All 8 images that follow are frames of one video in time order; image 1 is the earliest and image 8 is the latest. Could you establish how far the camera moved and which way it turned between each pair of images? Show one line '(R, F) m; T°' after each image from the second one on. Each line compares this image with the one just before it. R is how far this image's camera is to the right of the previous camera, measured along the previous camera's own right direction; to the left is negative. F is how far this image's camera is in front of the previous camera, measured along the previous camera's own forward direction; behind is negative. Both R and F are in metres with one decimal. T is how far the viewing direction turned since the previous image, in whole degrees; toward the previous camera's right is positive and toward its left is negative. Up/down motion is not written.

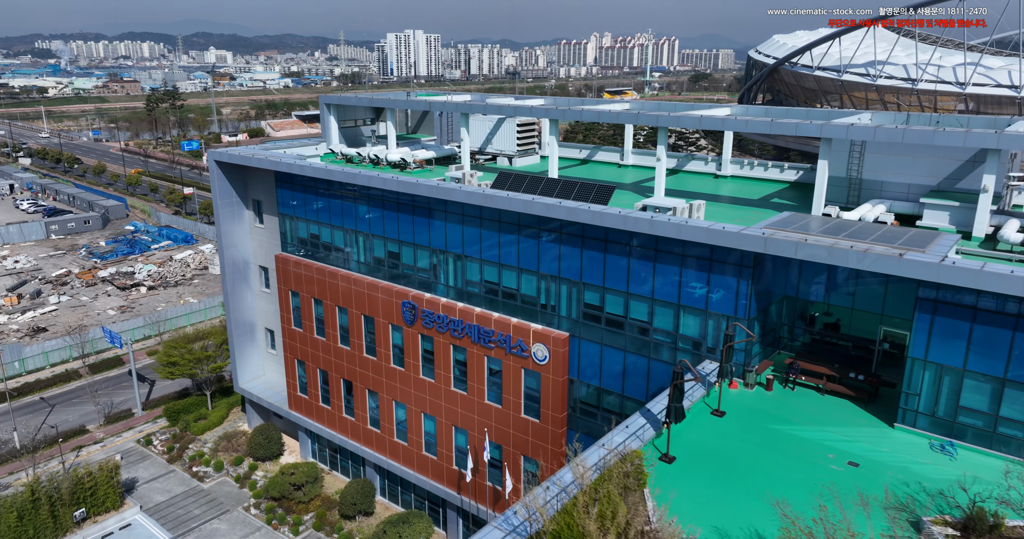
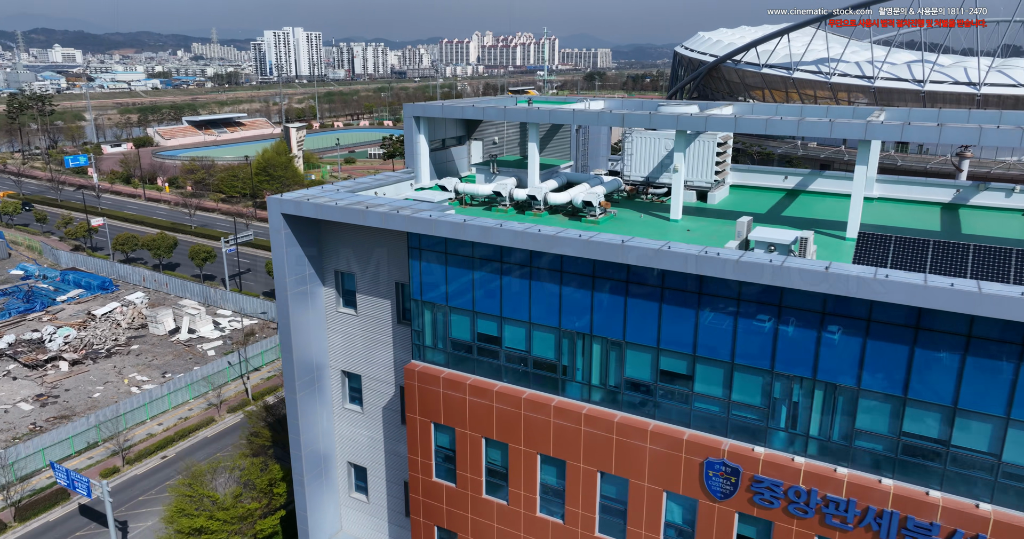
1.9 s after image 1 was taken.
(-8.9, +10.1) m; +9°
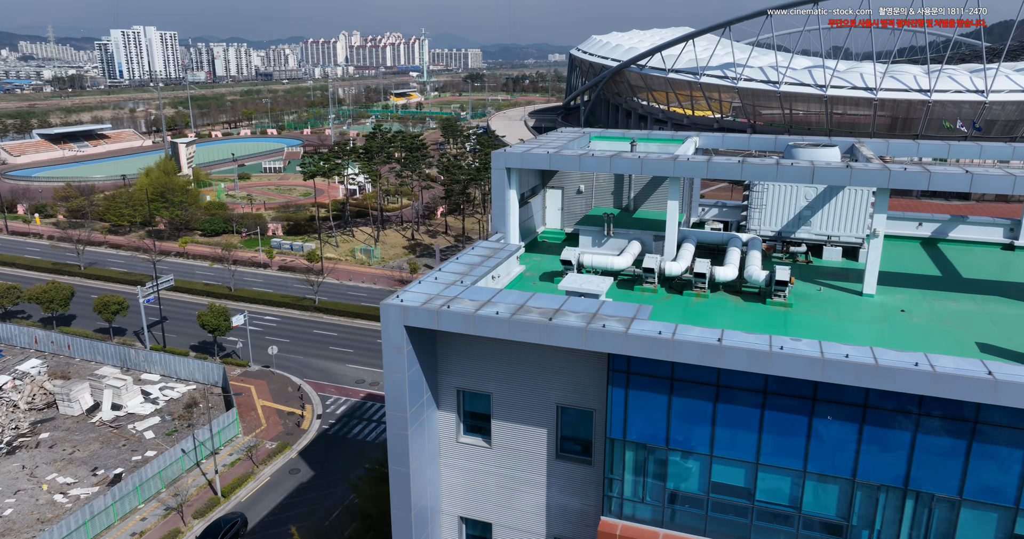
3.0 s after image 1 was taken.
(-5.7, +4.8) m; +10°
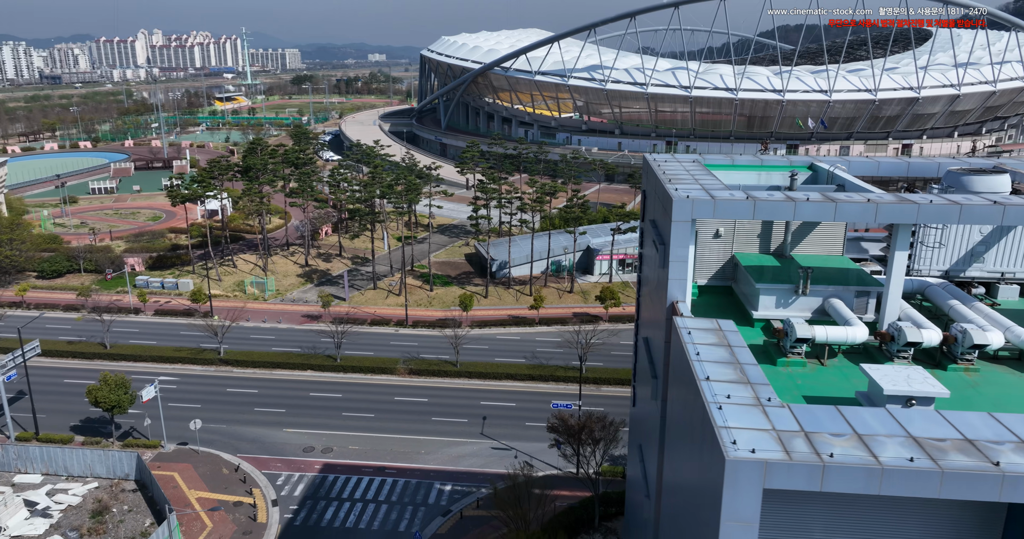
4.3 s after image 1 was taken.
(-6.2, +4.9) m; +13°
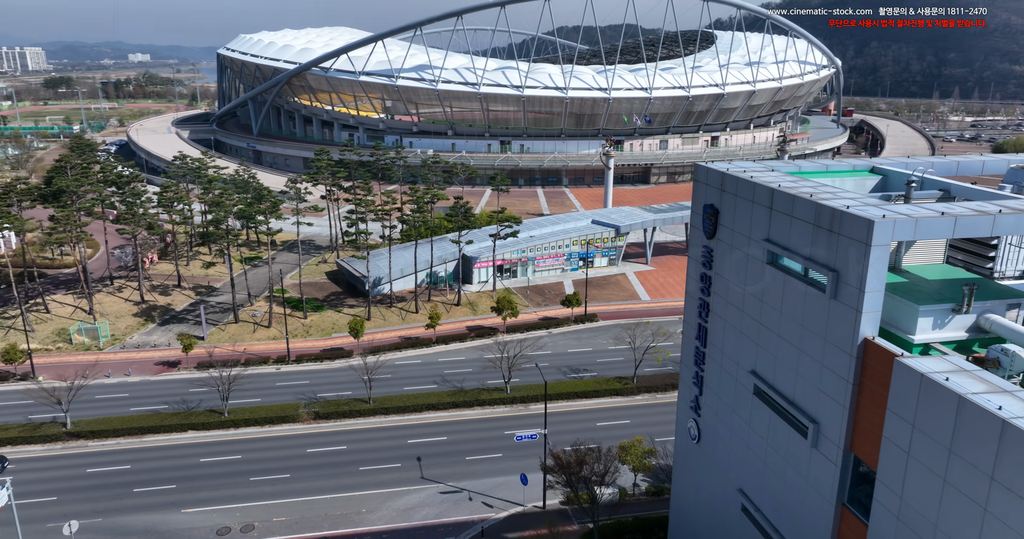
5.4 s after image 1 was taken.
(-5.4, +3.7) m; +16°
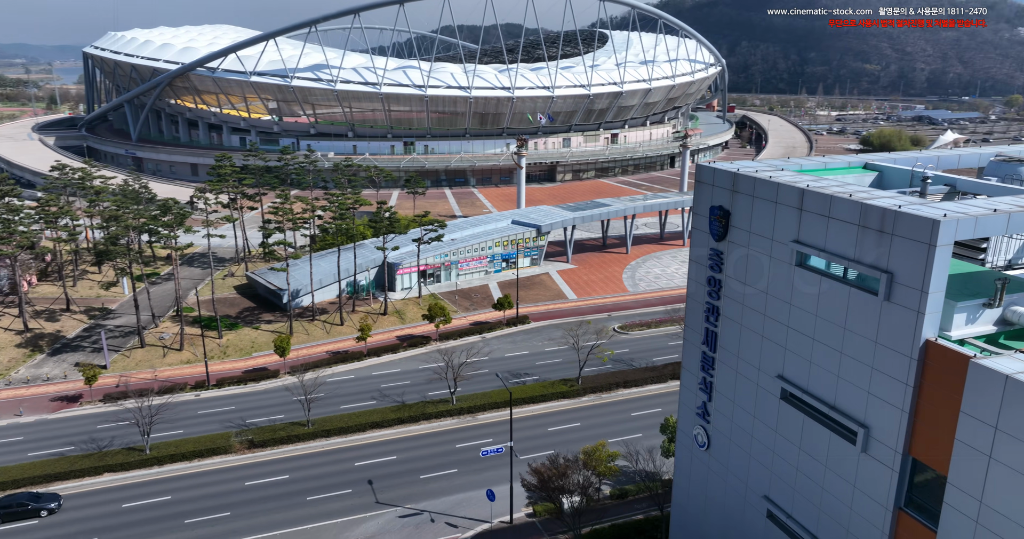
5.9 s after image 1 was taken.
(-2.4, +1.3) m; +9°
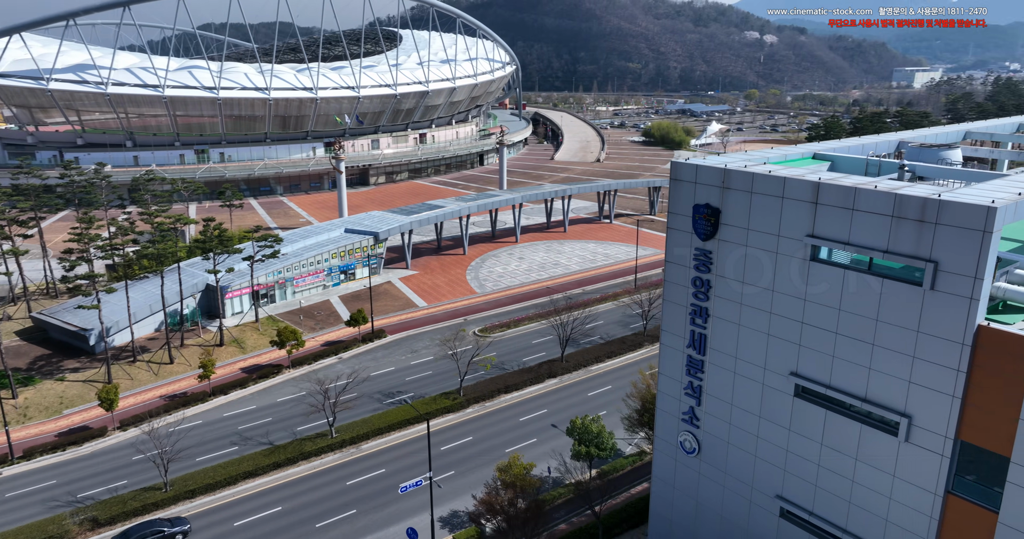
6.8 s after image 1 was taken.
(-3.7, +2.4) m; +16°
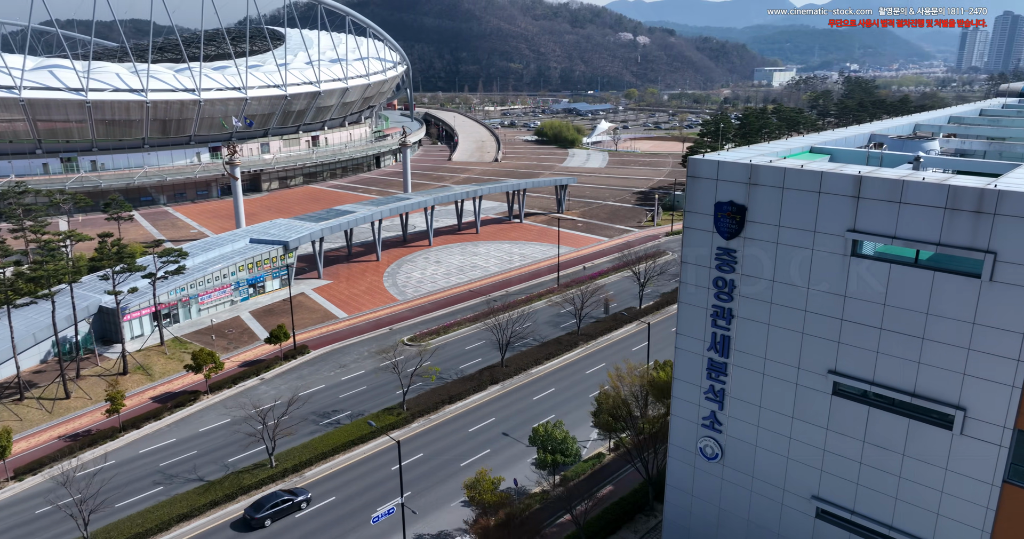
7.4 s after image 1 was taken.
(-2.6, +1.4) m; +9°
